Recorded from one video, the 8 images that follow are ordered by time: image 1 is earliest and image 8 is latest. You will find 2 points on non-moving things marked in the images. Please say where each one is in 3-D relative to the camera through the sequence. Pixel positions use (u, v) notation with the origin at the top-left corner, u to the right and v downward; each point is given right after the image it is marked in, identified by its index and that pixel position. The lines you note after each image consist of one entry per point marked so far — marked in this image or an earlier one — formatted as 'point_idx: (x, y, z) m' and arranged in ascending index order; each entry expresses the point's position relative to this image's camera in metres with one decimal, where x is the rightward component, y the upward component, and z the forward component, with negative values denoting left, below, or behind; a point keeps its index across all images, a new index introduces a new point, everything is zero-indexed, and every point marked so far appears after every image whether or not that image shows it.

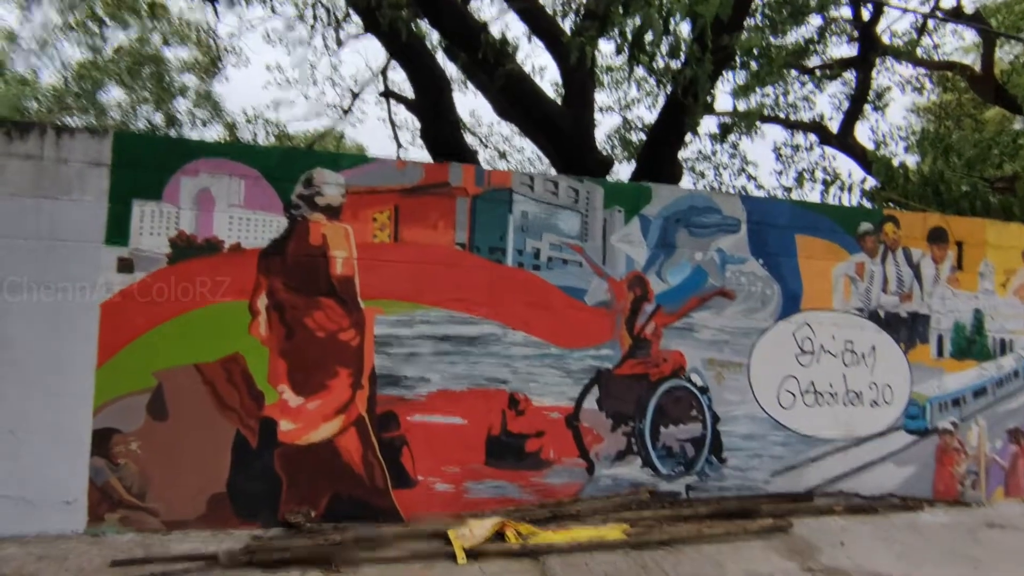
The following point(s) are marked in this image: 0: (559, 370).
0: (+0.3, -0.6, +5.4) m
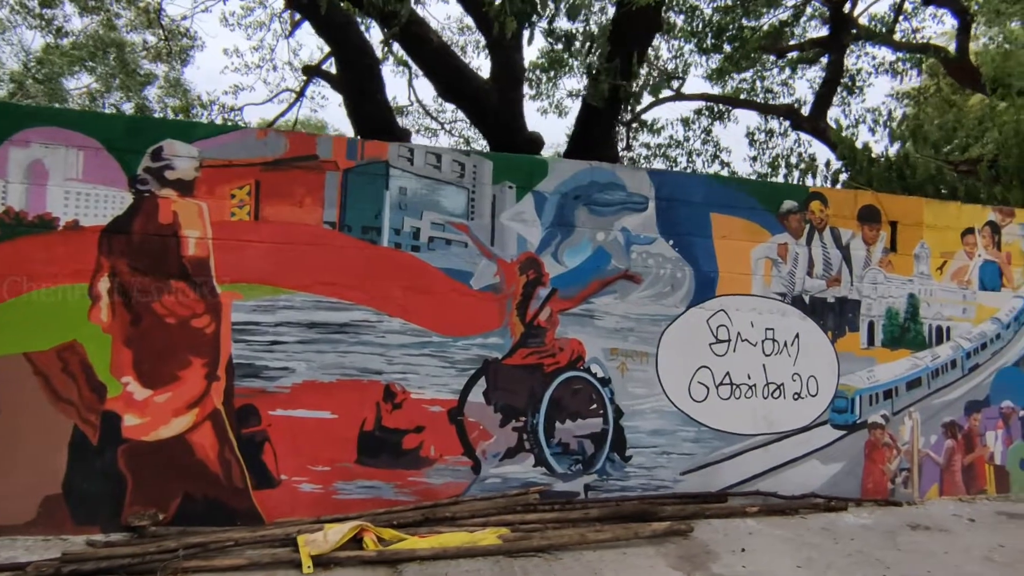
0: (-0.5, -0.5, +5.0) m
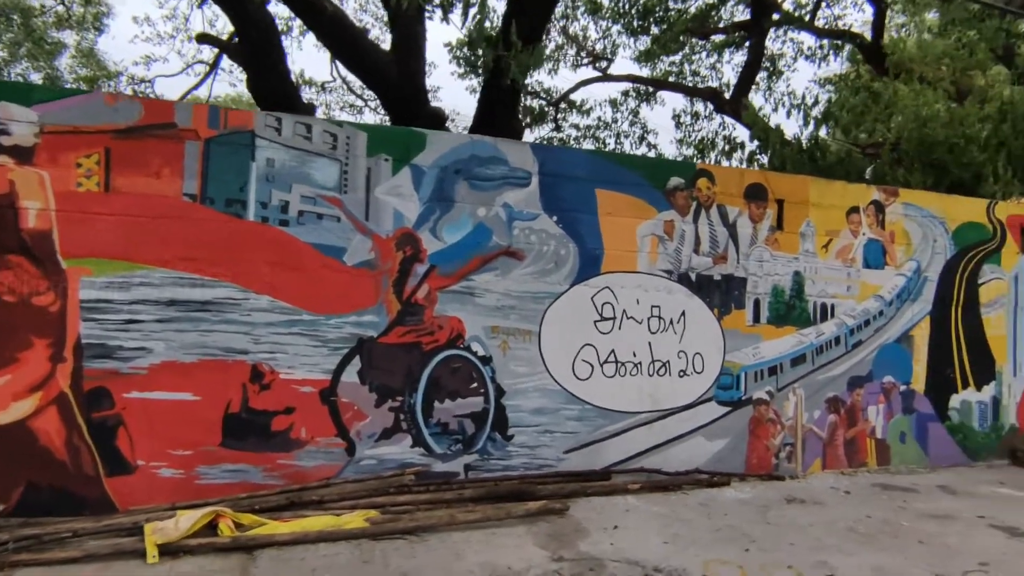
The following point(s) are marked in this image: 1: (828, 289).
0: (-1.3, -0.3, +4.8) m
1: (+2.6, 0.0, +6.2) m
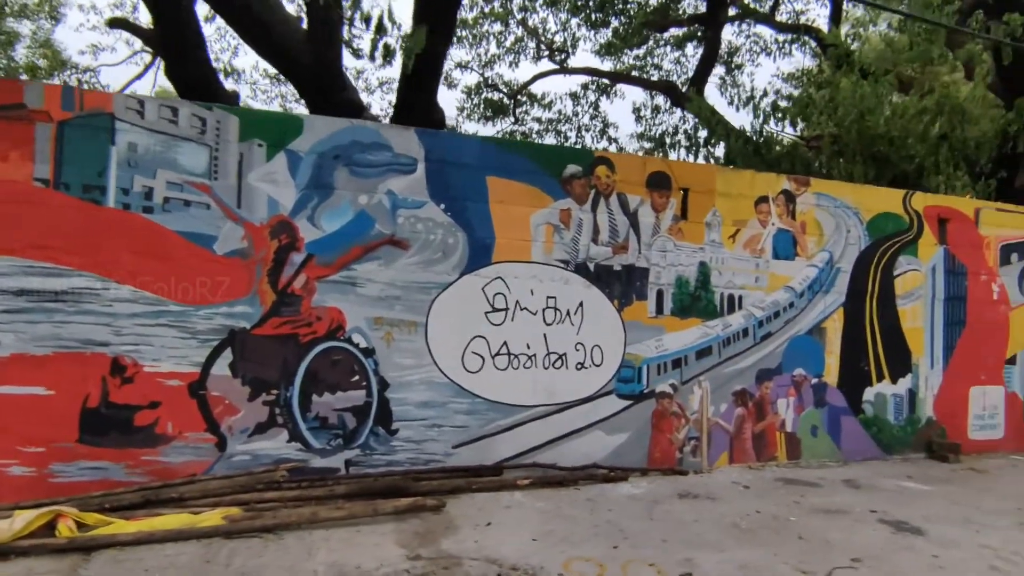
0: (-2.1, -0.3, +4.6) m
1: (+1.8, +0.1, +6.1) m
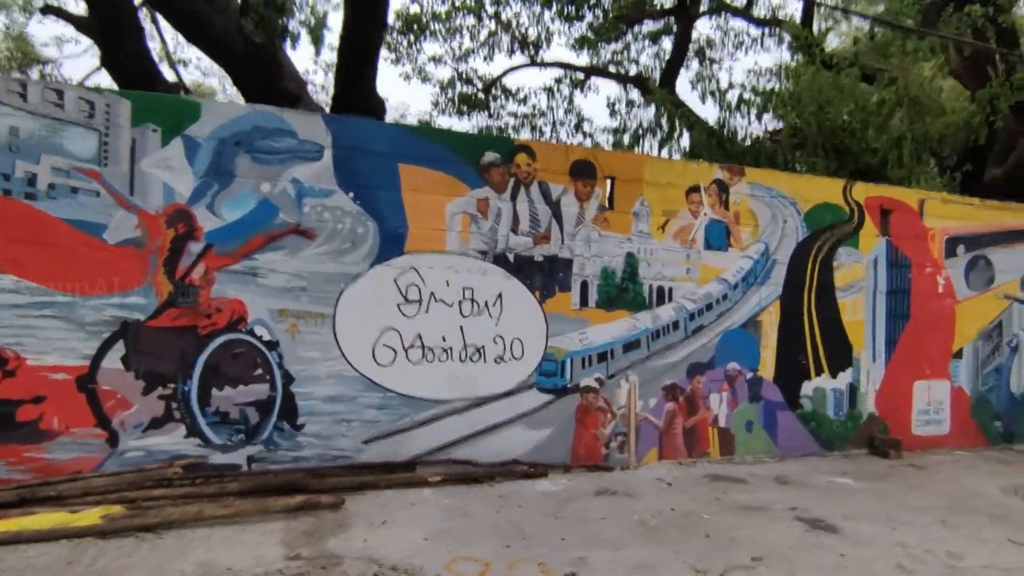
0: (-2.7, -0.2, +4.4) m
1: (+1.2, +0.1, +5.9) m
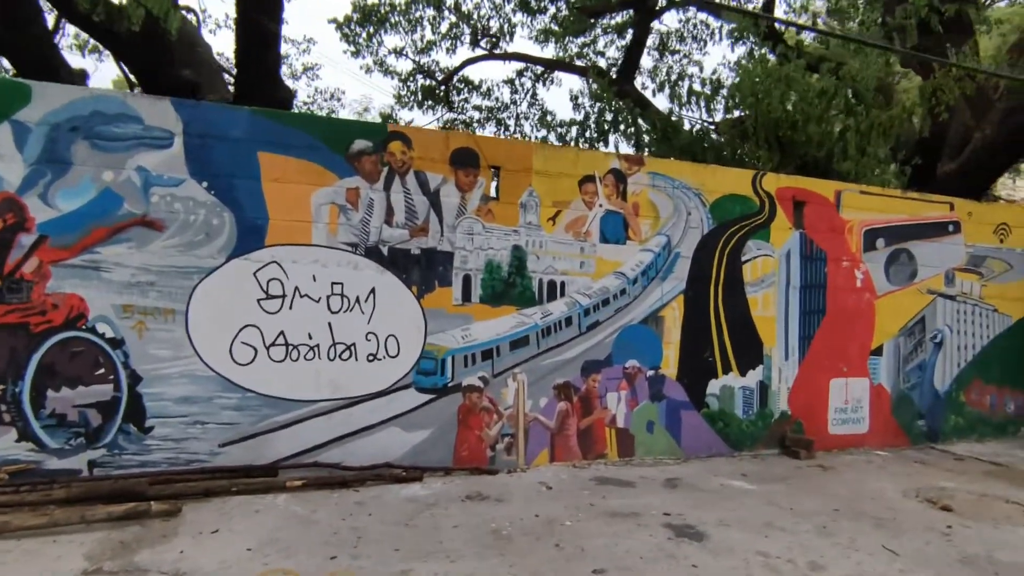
0: (-3.5, -0.2, +4.1) m
1: (+0.3, +0.2, +5.7) m
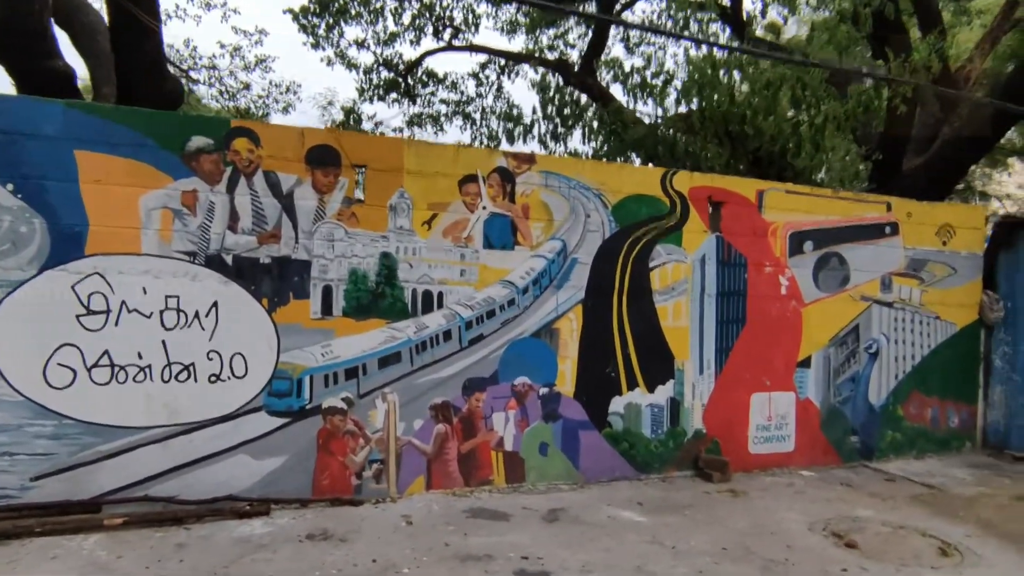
0: (-4.4, -0.3, +3.6) m
1: (-0.5, +0.1, +5.2) m
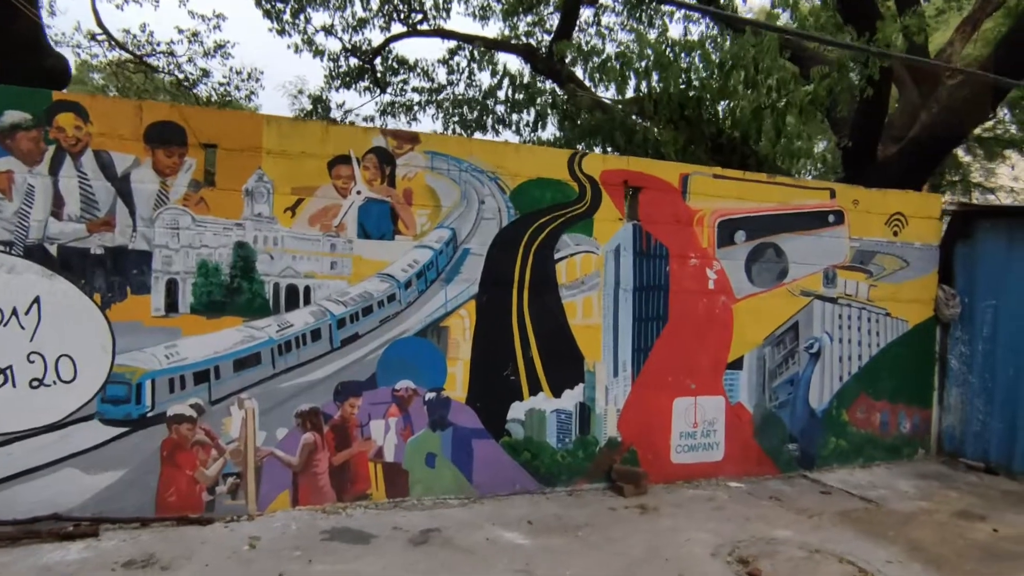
0: (-5.2, -0.2, +3.2) m
1: (-1.3, +0.1, +4.6) m
